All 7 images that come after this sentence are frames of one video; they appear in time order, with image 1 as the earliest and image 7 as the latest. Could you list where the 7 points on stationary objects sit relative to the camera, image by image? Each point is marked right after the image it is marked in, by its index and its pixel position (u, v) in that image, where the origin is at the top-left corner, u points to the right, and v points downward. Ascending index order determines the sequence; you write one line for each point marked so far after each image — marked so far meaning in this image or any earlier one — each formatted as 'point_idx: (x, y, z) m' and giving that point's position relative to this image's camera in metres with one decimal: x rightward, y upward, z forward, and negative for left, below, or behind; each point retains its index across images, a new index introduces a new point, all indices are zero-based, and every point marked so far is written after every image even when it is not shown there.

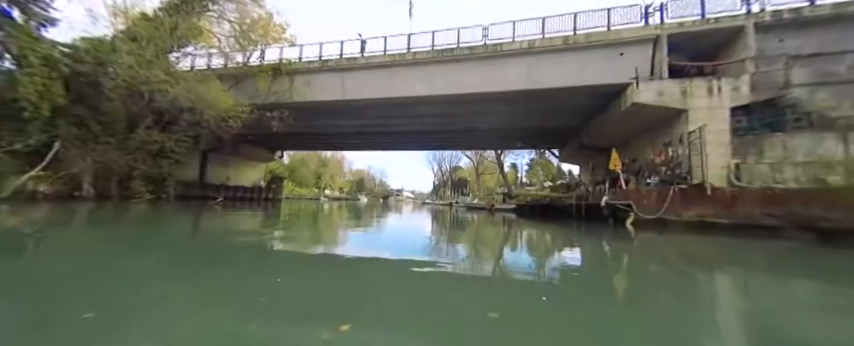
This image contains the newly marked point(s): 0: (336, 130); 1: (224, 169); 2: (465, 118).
0: (-5.0, +2.4, +15.2) m
1: (-15.1, +0.3, +20.3) m
2: (+1.7, +2.5, +12.4) m
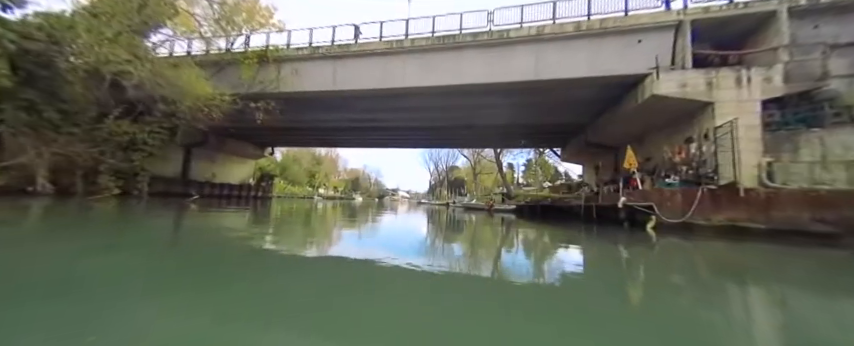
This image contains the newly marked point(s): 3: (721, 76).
0: (-5.2, +2.5, +14.3) m
1: (-15.3, +0.6, +19.3) m
2: (+1.6, +2.5, +11.6) m
3: (+7.0, +2.3, +6.6) m
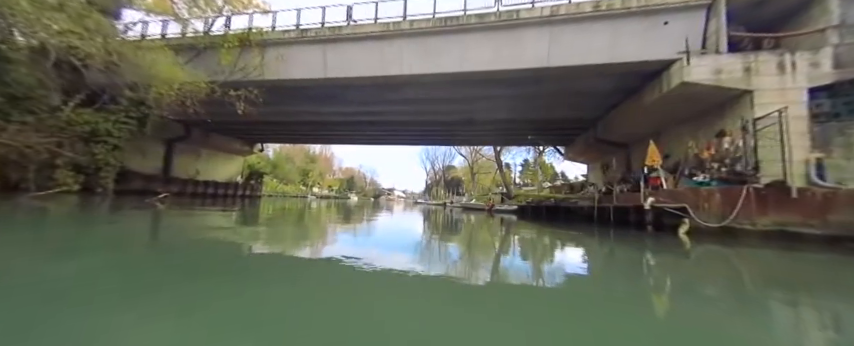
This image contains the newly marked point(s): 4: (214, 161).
0: (-5.2, +2.7, +13.4) m
1: (-15.5, +0.8, +18.2) m
2: (+1.5, +2.6, +10.8) m
3: (+7.1, +2.4, +5.8) m
4: (-15.4, +0.9, +19.8) m
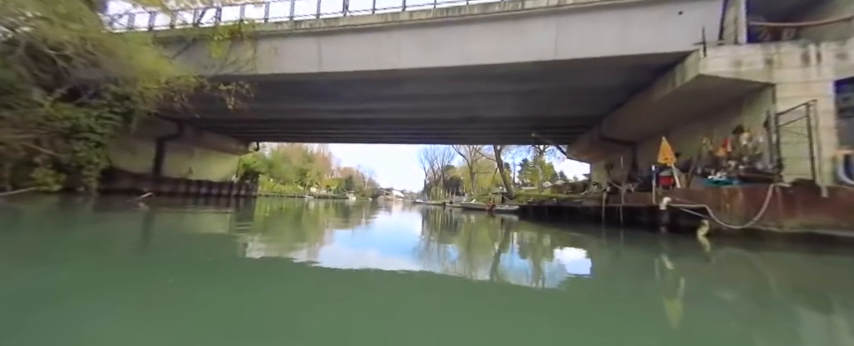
0: (-5.3, +2.7, +12.9) m
1: (-15.5, +0.8, +17.7) m
2: (+1.5, +2.7, +10.4) m
3: (+7.1, +2.4, +5.5) m
4: (-15.5, +0.9, +19.4) m
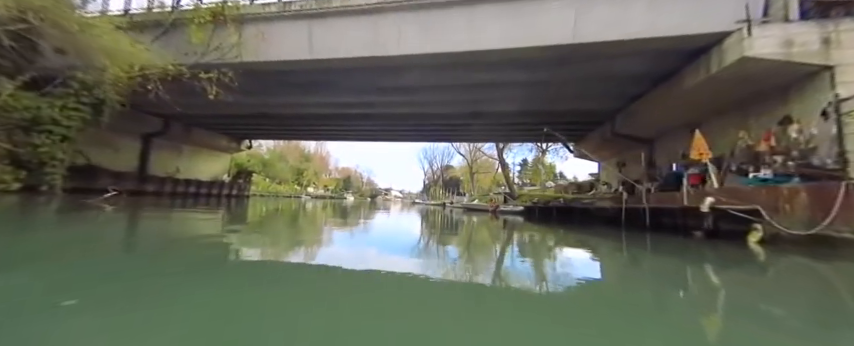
0: (-5.2, +2.8, +12.1) m
1: (-15.5, +0.9, +16.8) m
2: (+1.6, +2.7, +9.7) m
3: (+7.2, +2.5, +4.7) m
4: (-15.5, +1.0, +18.5) m
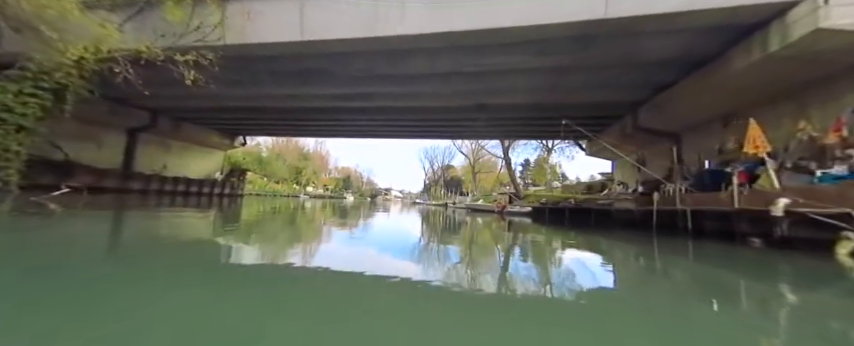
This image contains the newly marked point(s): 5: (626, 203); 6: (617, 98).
0: (-5.1, +2.9, +11.3) m
1: (-15.4, +1.0, +16.0) m
2: (+1.7, +2.8, +8.8) m
3: (+7.3, +2.5, +3.9) m
4: (-15.3, +1.2, +17.6) m
5: (+6.6, -1.0, +9.1) m
6: (+6.2, +2.5, +9.0) m
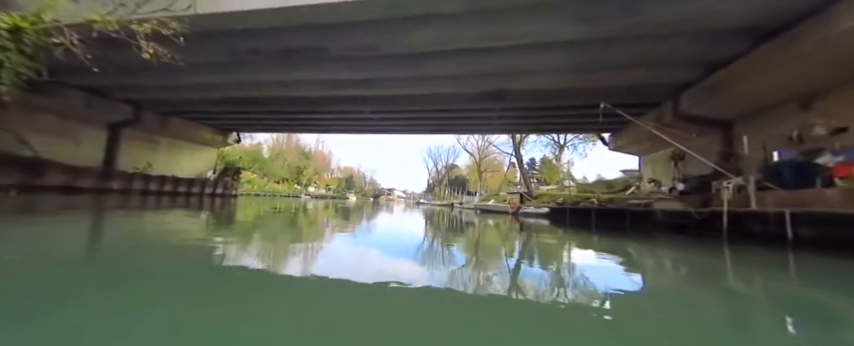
0: (-4.8, +3.0, +10.1) m
1: (-15.0, +1.1, +14.9) m
2: (+2.0, +2.9, +7.5) m
3: (+7.5, +2.7, +2.5) m
4: (-15.0, +1.2, +16.5) m
5: (+6.9, -0.9, +7.8) m
6: (+6.5, +2.6, +7.6) m
